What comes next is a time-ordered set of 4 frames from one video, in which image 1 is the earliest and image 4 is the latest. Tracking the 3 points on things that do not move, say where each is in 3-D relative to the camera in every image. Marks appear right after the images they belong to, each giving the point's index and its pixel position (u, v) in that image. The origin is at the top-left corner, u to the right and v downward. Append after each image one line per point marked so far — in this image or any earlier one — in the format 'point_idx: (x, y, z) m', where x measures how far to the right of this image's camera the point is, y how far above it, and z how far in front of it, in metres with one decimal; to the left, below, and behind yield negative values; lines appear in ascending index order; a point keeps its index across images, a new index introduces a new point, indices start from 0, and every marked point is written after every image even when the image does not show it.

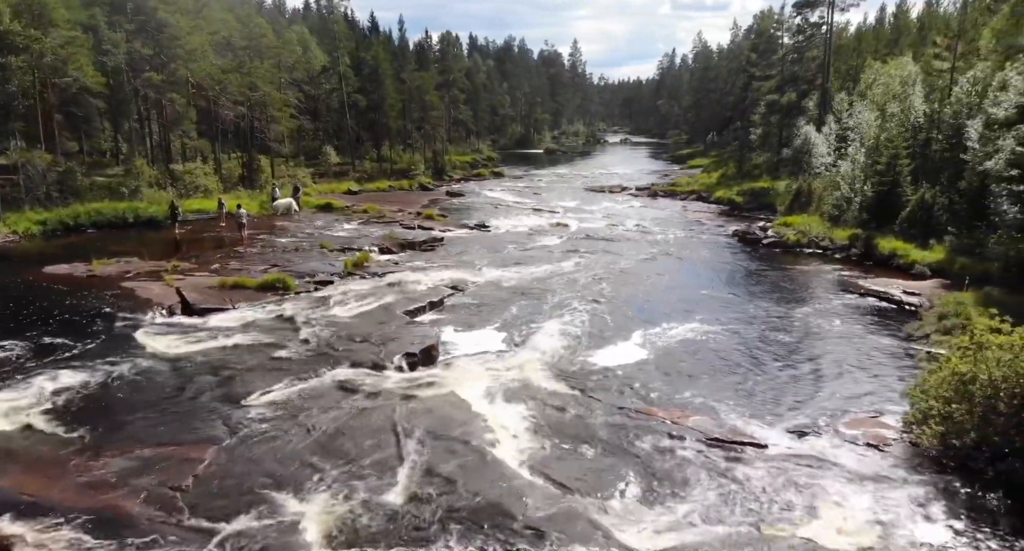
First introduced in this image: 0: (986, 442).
0: (+8.6, -3.0, +11.7) m
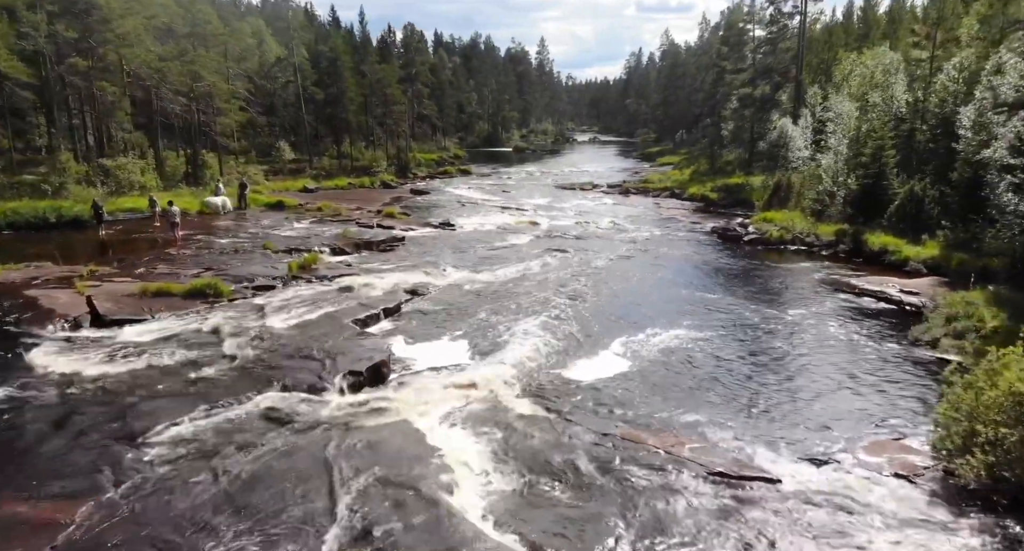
0: (+8.1, -3.0, +9.7) m
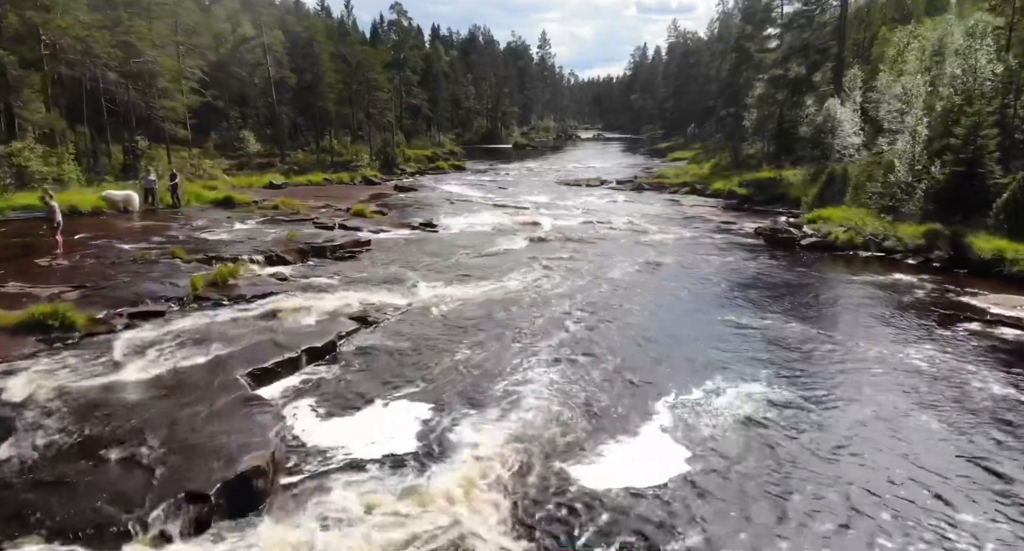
0: (+7.8, -3.5, +3.3) m
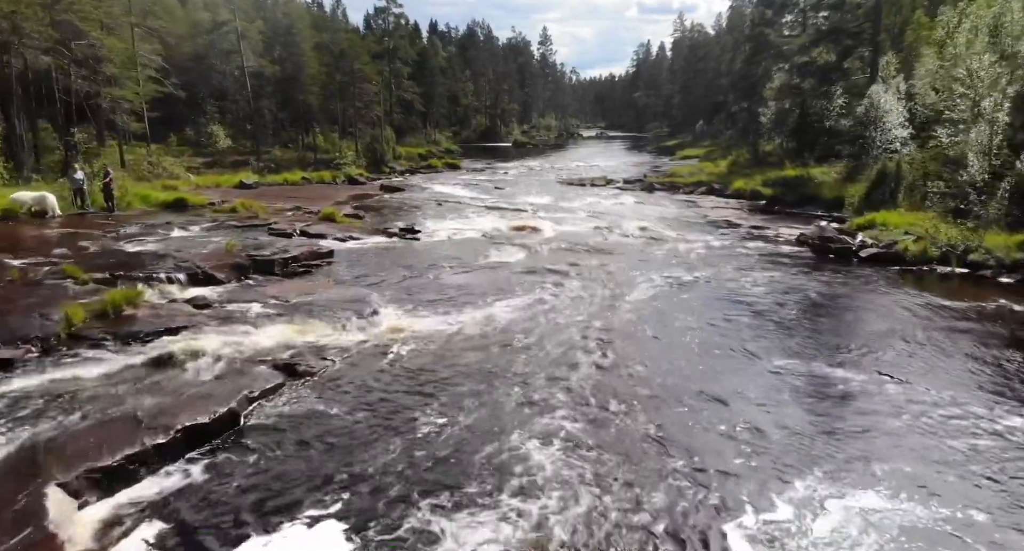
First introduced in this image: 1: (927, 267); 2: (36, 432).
0: (+7.5, -4.0, -1.0) m
1: (+12.0, +0.3, +18.5) m
2: (-6.4, -2.0, +9.0) m
